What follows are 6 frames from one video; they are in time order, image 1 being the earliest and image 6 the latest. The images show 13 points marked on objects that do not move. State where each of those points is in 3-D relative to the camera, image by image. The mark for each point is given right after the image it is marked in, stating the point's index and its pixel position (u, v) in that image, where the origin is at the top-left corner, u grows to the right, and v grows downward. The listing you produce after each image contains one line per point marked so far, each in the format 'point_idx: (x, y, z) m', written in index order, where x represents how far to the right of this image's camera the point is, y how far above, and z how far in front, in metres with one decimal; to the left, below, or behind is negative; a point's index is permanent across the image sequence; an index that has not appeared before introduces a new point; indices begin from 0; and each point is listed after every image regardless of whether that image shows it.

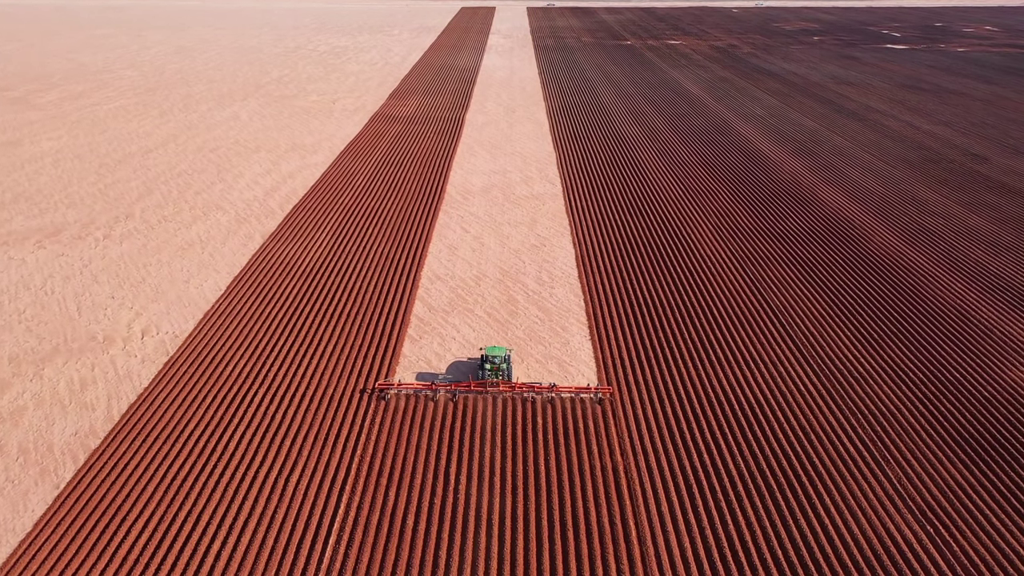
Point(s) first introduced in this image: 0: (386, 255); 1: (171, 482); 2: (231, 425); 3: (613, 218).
0: (-2.5, +0.7, +16.4) m
1: (-3.9, -2.2, +9.7) m
2: (-3.6, -1.7, +10.7) m
3: (+2.2, +1.6, +18.7) m
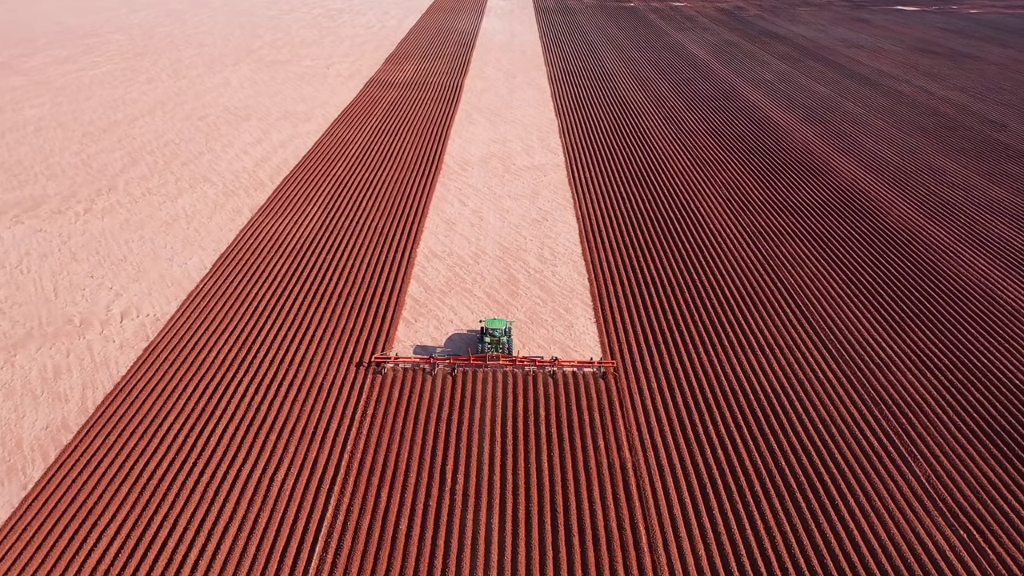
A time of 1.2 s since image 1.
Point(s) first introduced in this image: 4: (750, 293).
0: (-2.5, +1.1, +15.7) m
1: (-3.9, -2.1, +9.0) m
2: (-3.5, -1.5, +10.0) m
3: (+2.3, +2.1, +17.9) m
4: (+3.7, -0.1, +13.0) m
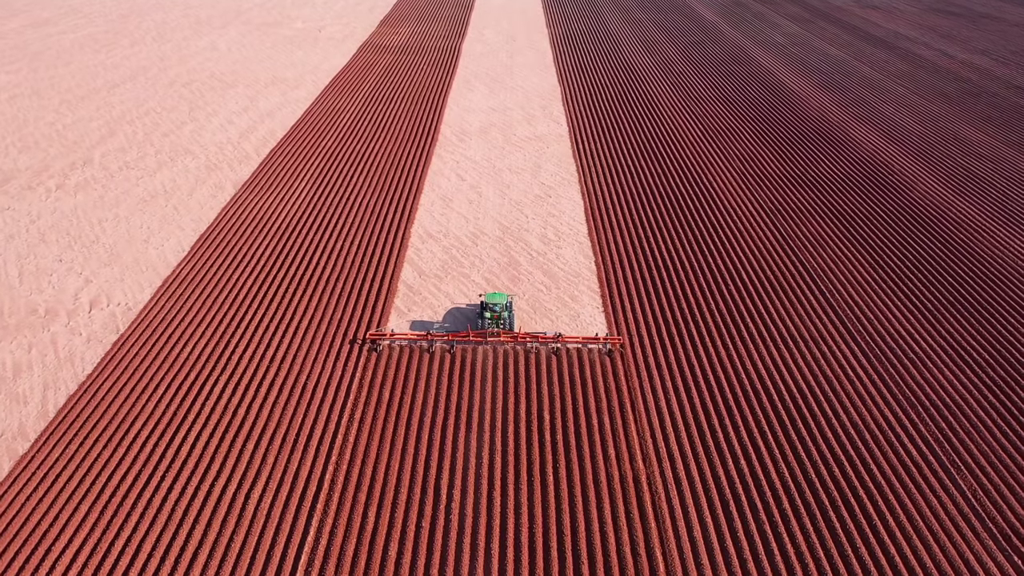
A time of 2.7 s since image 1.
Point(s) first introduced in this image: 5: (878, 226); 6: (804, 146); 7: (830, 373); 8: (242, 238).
0: (-2.4, +1.4, +14.7) m
1: (-3.9, -2.0, +8.2) m
2: (-3.5, -1.4, +9.1) m
3: (+2.3, +2.5, +16.9) m
4: (+3.7, +0.1, +12.1) m
5: (+6.0, +1.0, +13.8) m
6: (+6.1, +3.0, +17.6) m
7: (+3.7, -1.0, +9.9) m
8: (-4.3, +0.8, +13.3) m
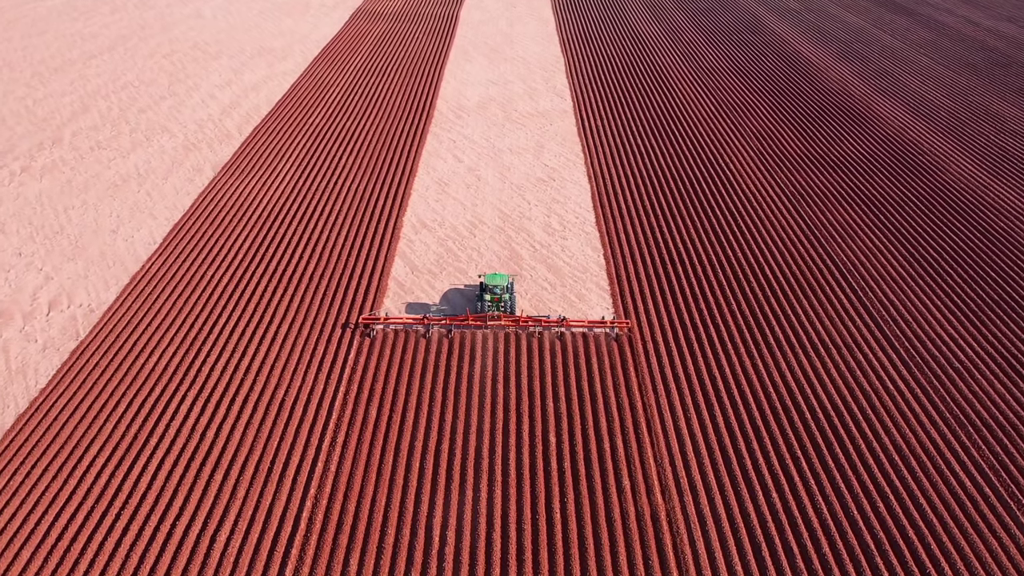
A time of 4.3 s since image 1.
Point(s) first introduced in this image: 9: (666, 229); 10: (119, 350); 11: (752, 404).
0: (-2.4, +1.6, +13.6) m
1: (-3.9, -2.1, +7.2) m
2: (-3.5, -1.5, +8.1) m
3: (+2.3, +2.8, +15.7) m
4: (+3.7, +0.2, +11.0) m
5: (+6.0, +1.1, +12.7) m
6: (+6.1, +3.2, +16.4) m
7: (+3.7, -1.0, +8.9) m
8: (-4.2, +0.9, +12.3) m
9: (+2.2, +0.8, +12.2) m
10: (-4.4, -0.7, +9.5) m
11: (+2.5, -1.2, +8.7) m
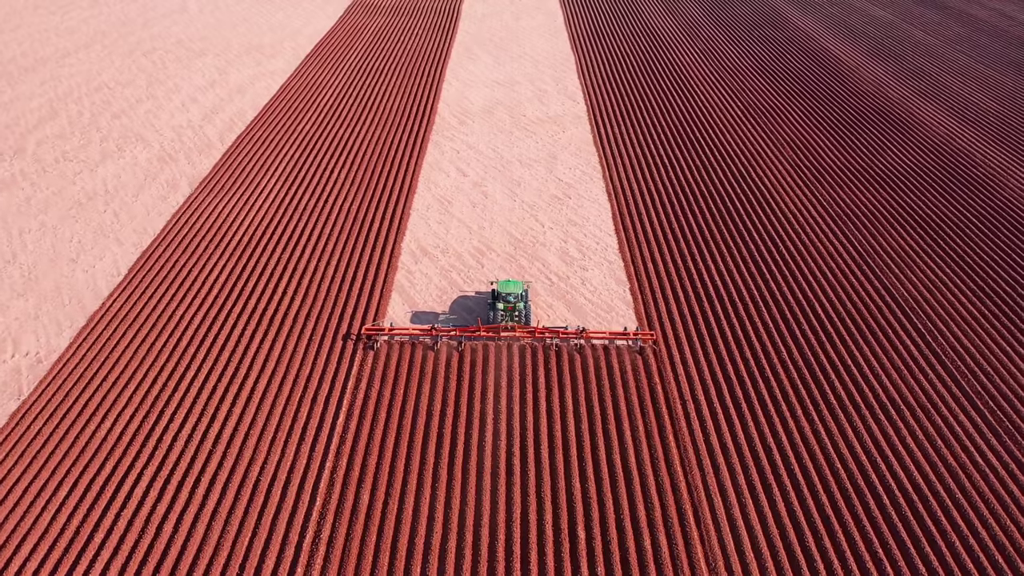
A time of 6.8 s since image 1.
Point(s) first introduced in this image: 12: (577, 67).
0: (-2.3, +1.1, +12.1) m
1: (-3.7, -2.7, +5.8) m
2: (-3.4, -2.0, +6.8) m
3: (+2.4, +2.3, +14.3) m
4: (+3.9, -0.3, +9.6) m
5: (+6.2, +0.7, +11.3) m
6: (+6.3, +2.8, +15.0) m
7: (+3.9, -1.5, +7.5) m
8: (-4.1, +0.4, +10.8) m
9: (+2.4, +0.4, +10.8) m
10: (-4.2, -1.2, +8.1) m
11: (+2.6, -1.7, +7.3) m
12: (+1.4, +4.9, +18.8) m
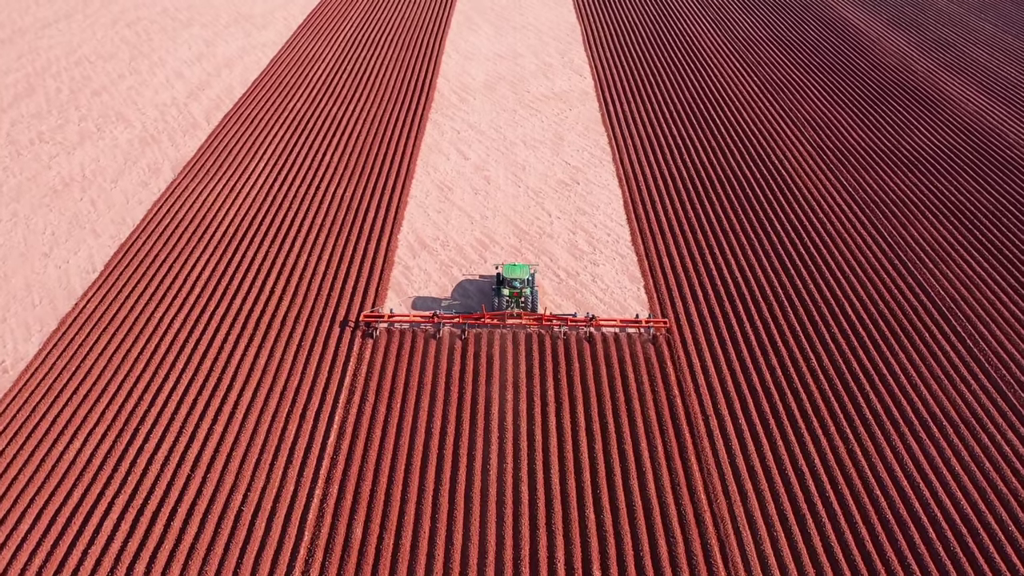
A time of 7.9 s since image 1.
0: (-2.2, +1.2, +11.4) m
1: (-3.7, -2.8, +5.2) m
2: (-3.3, -2.1, +6.1) m
3: (+2.5, +2.5, +13.4) m
4: (+3.9, -0.3, +8.9) m
5: (+6.2, +0.8, +10.6) m
6: (+6.3, +3.0, +14.2) m
7: (+4.0, -1.6, +6.8) m
8: (-4.0, +0.5, +10.1) m
9: (+2.5, +0.5, +10.1) m
10: (-4.2, -1.3, +7.4) m
11: (+2.7, -1.8, +6.7) m
12: (+1.5, +5.3, +17.9) m
